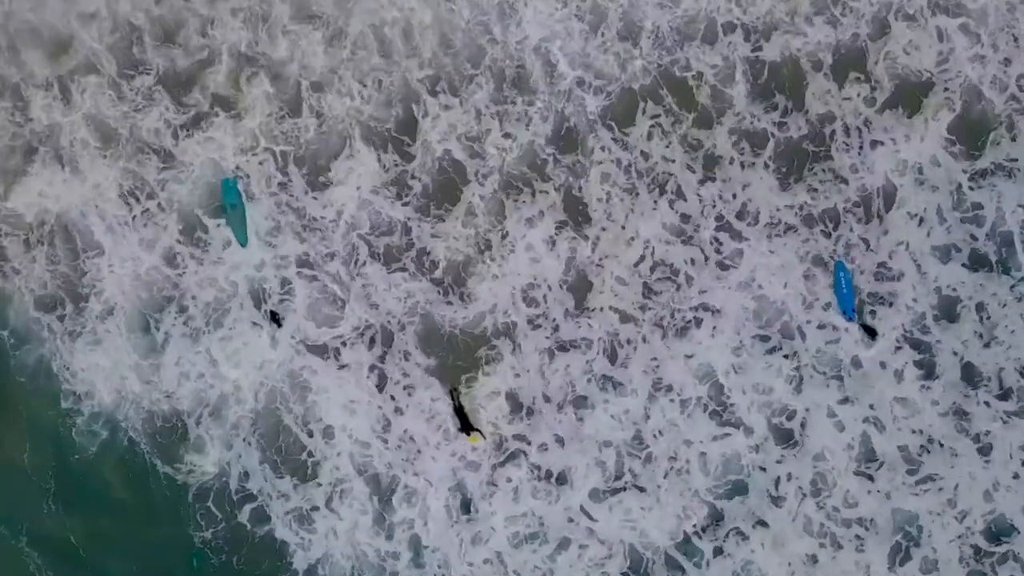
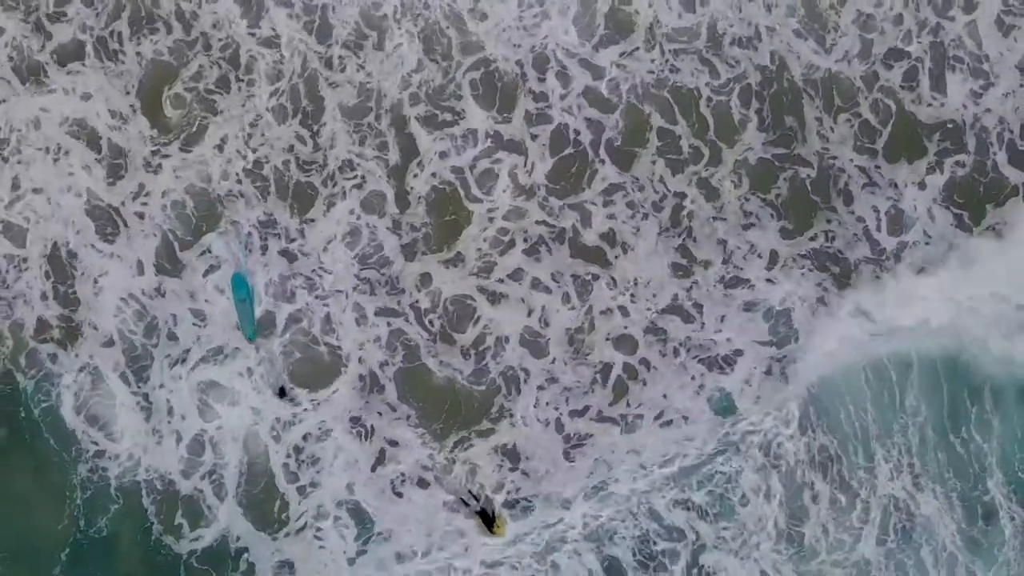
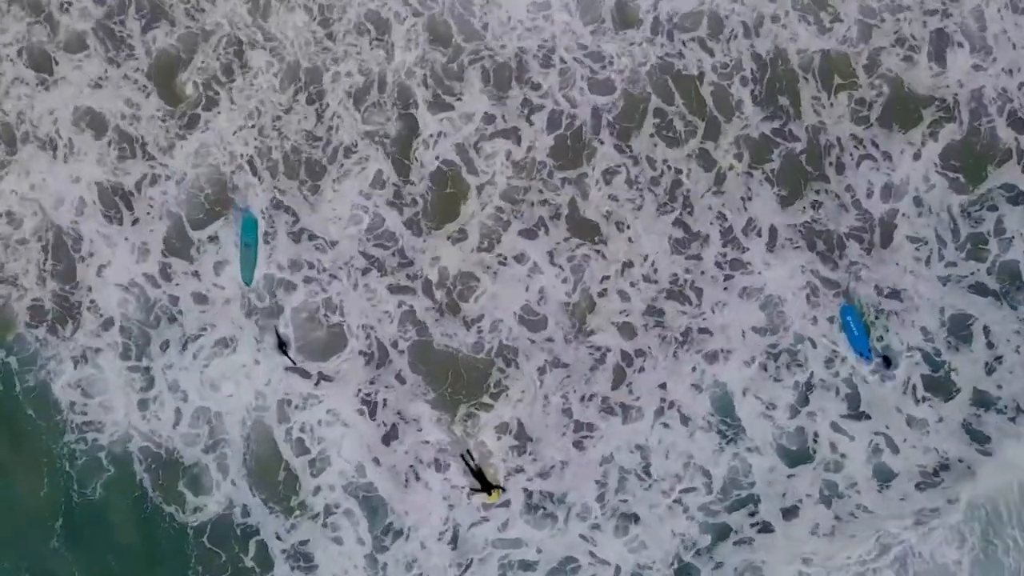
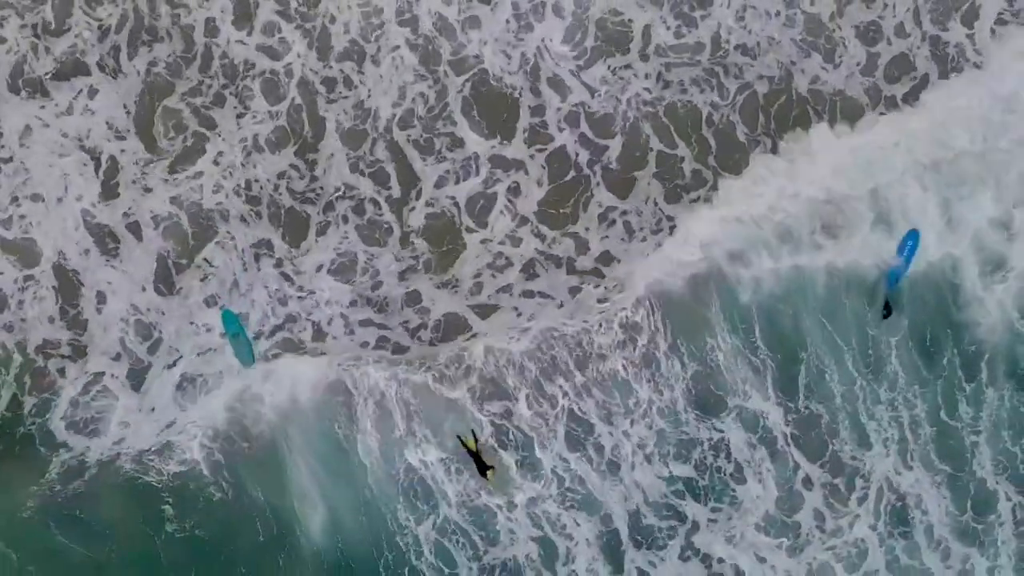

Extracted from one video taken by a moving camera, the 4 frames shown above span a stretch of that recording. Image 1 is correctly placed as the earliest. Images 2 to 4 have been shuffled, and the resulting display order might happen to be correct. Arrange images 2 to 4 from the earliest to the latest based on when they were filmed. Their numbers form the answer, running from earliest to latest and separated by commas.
3, 2, 4
